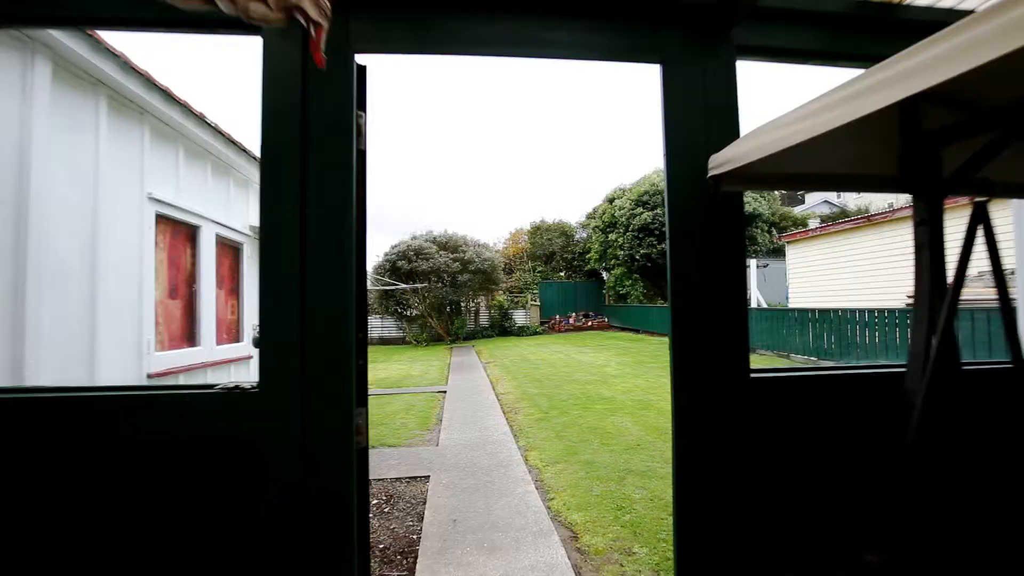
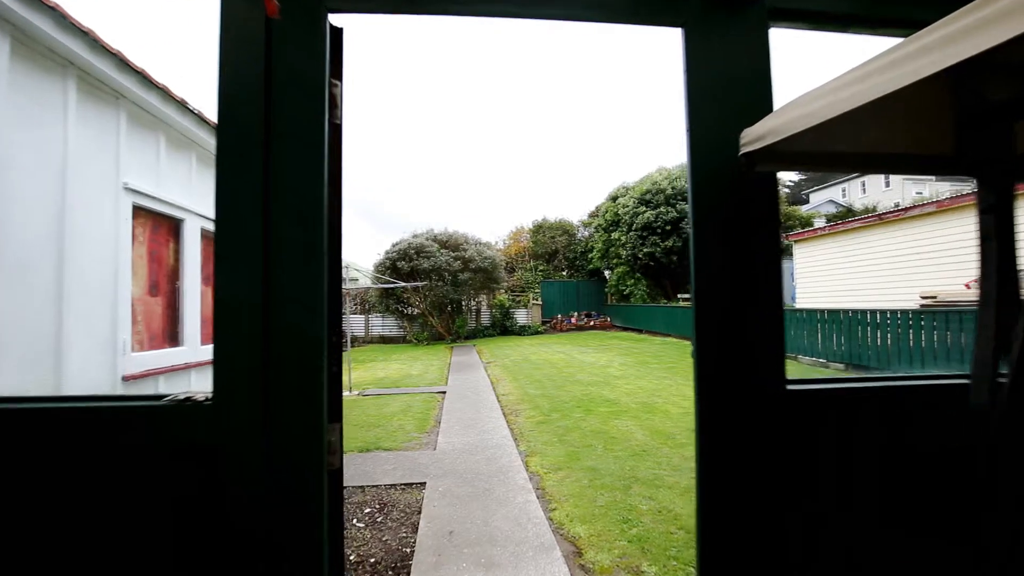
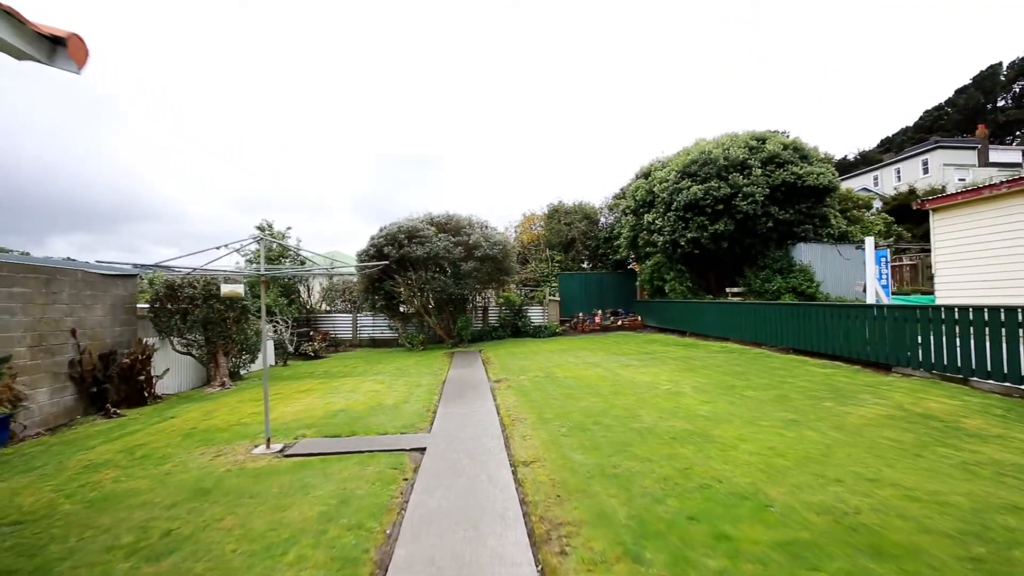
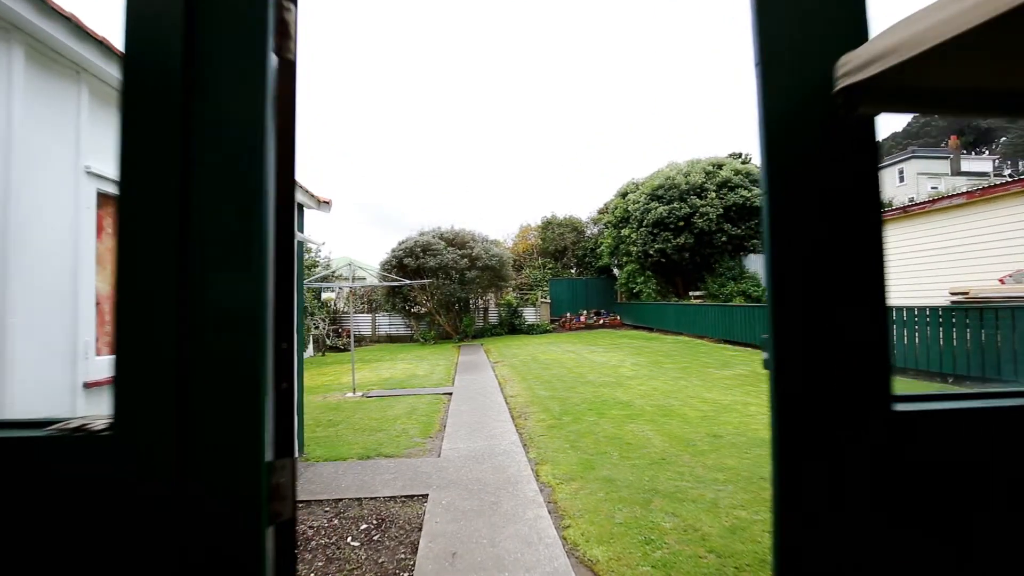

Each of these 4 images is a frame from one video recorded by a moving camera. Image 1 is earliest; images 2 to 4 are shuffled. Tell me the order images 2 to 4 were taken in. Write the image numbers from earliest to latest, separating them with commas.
2, 4, 3
